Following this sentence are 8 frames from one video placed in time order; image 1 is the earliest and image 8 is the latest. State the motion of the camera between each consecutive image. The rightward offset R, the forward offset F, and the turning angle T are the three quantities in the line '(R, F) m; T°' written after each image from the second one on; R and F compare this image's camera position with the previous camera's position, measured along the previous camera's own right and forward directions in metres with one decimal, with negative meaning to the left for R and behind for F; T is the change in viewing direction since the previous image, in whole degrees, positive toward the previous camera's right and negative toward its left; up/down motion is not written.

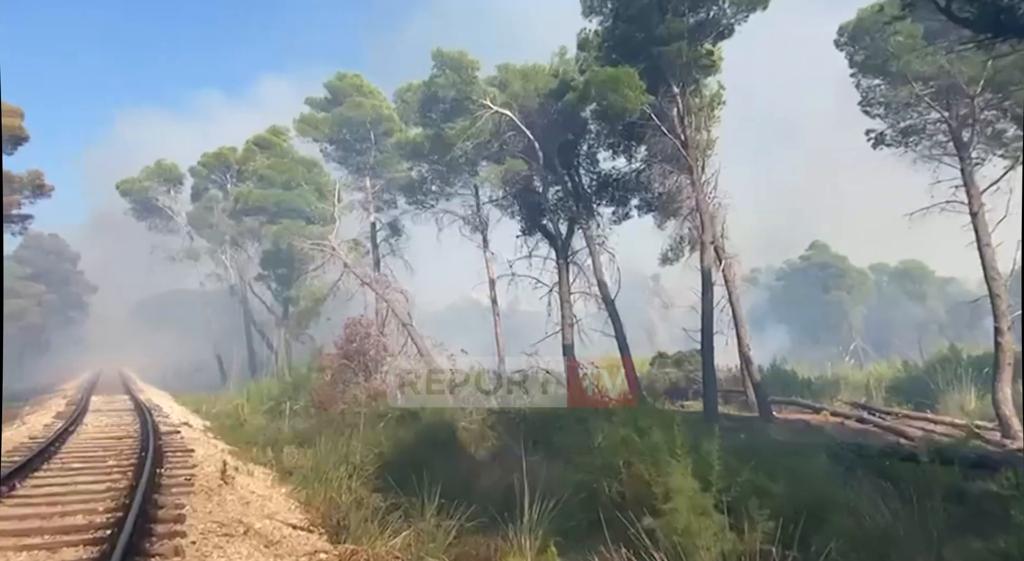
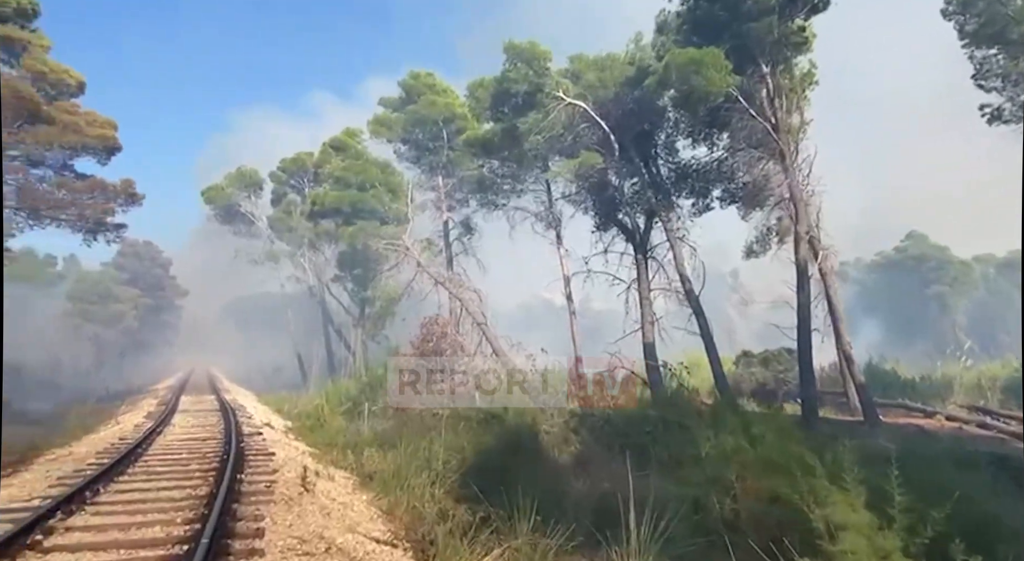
(-0.1, +0.2) m; -6°
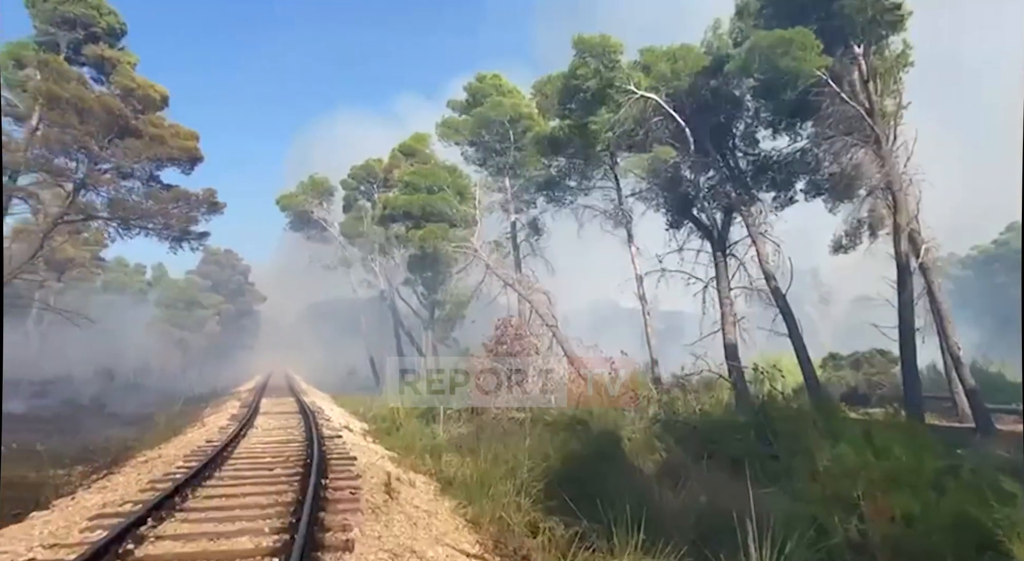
(-0.1, +0.1) m; -6°
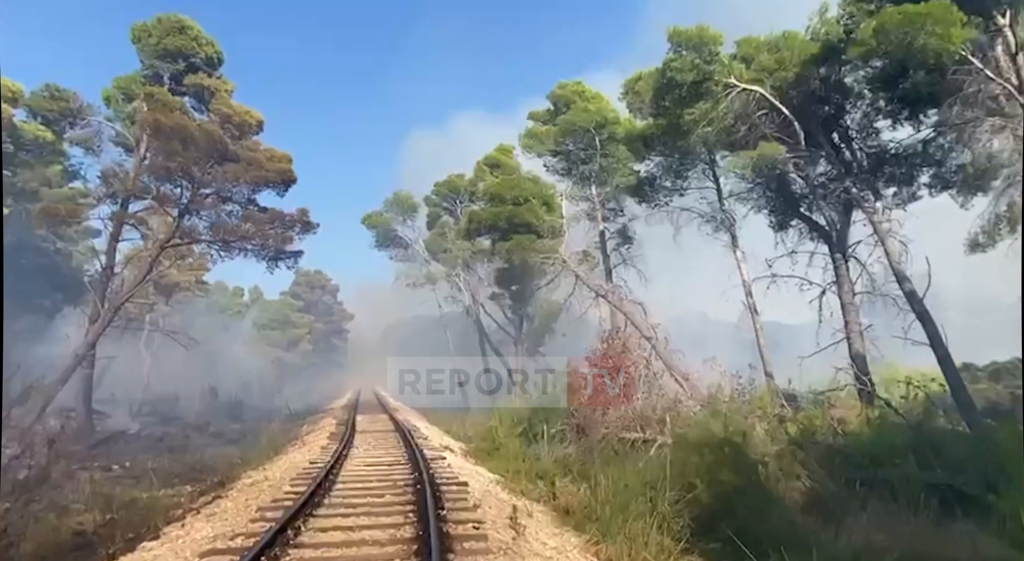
(-0.2, +0.3) m; -7°
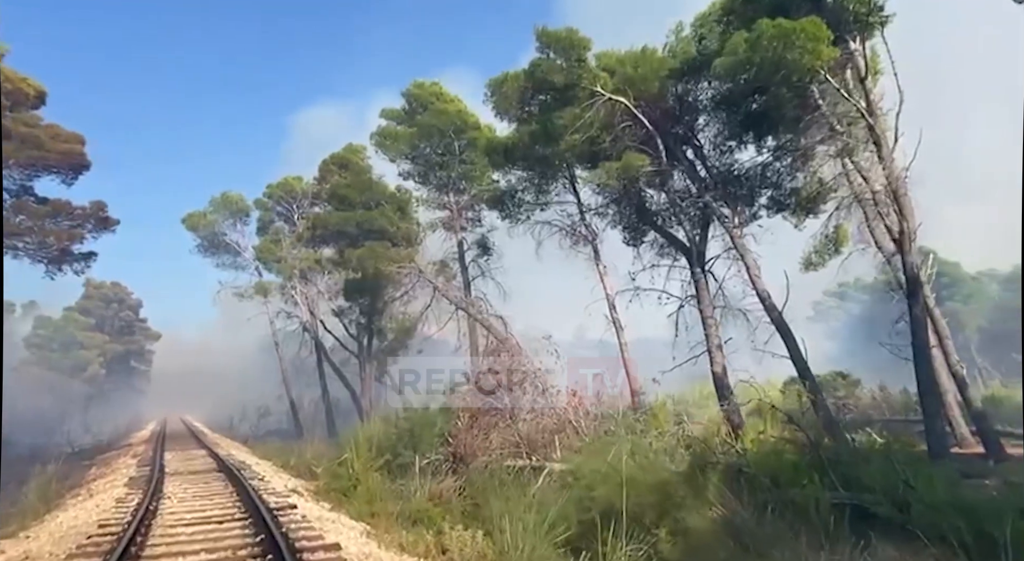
(-0.2, +0.6) m; +15°
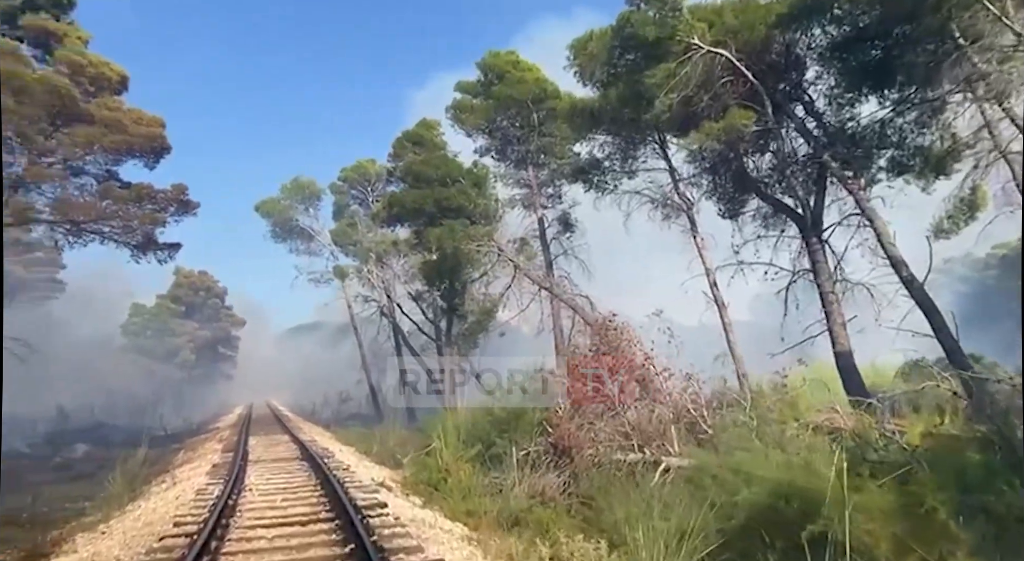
(-0.2, +0.4) m; -6°
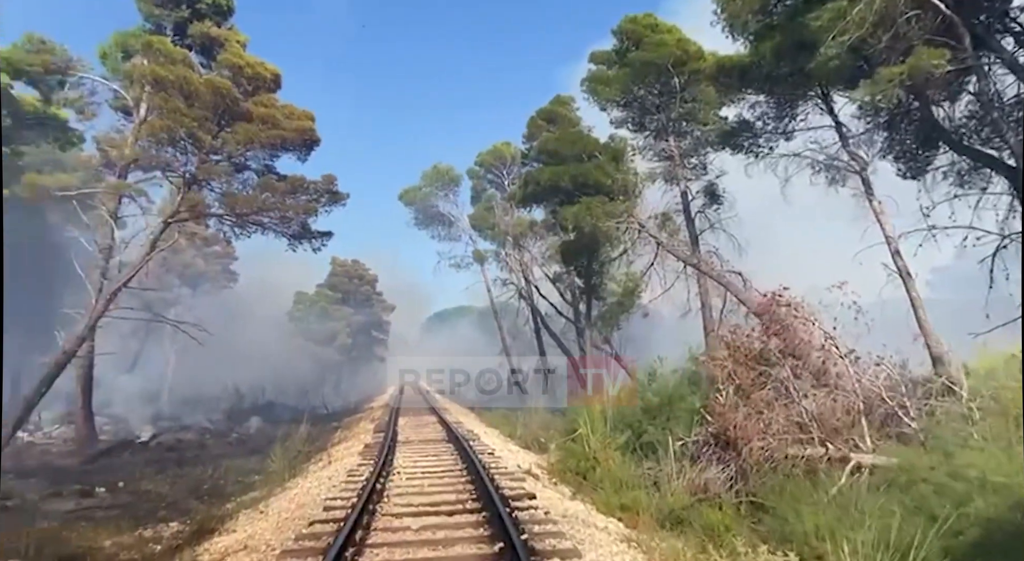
(-0.1, +0.2) m; -12°
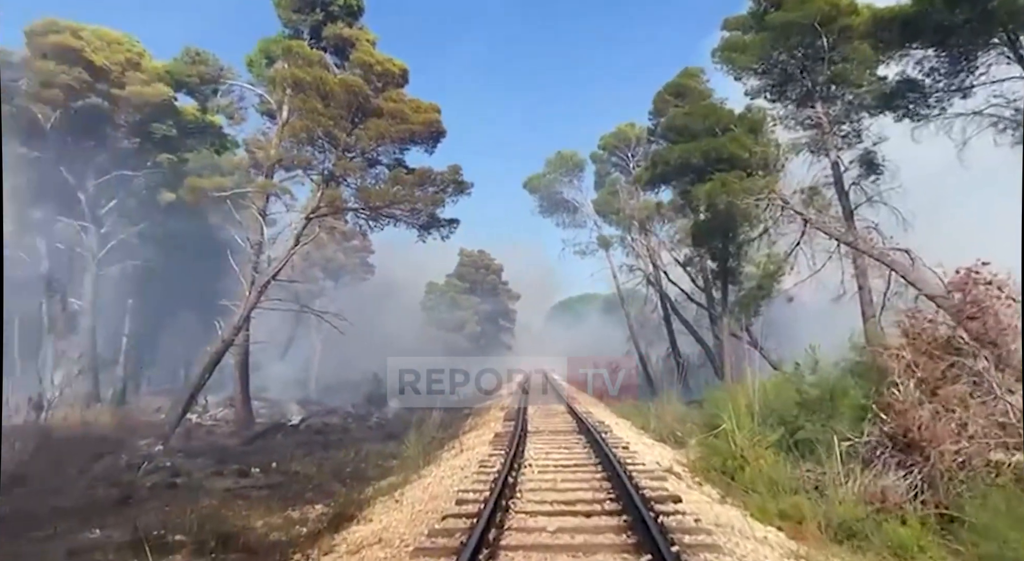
(0.0, +0.2) m; -11°
